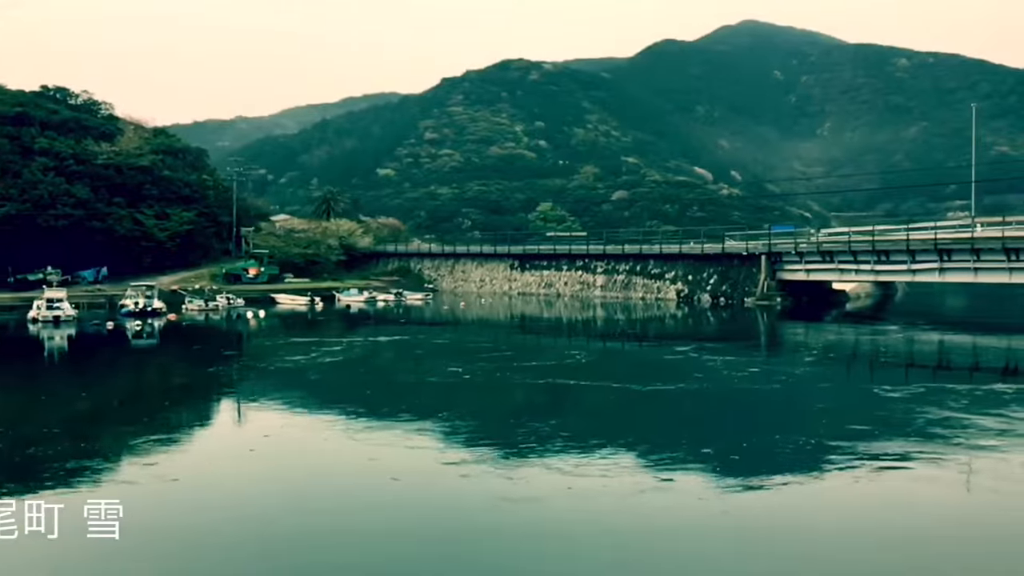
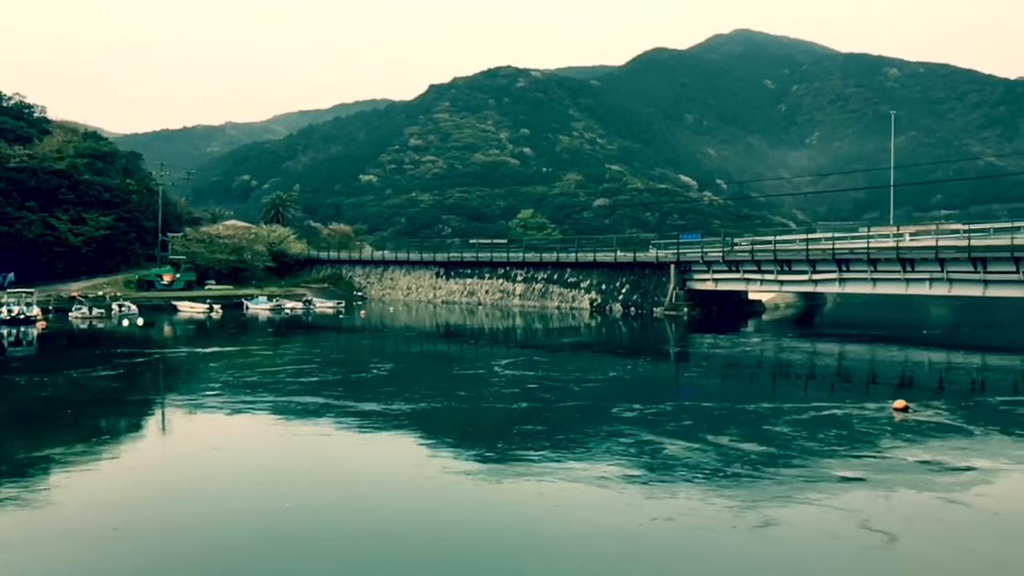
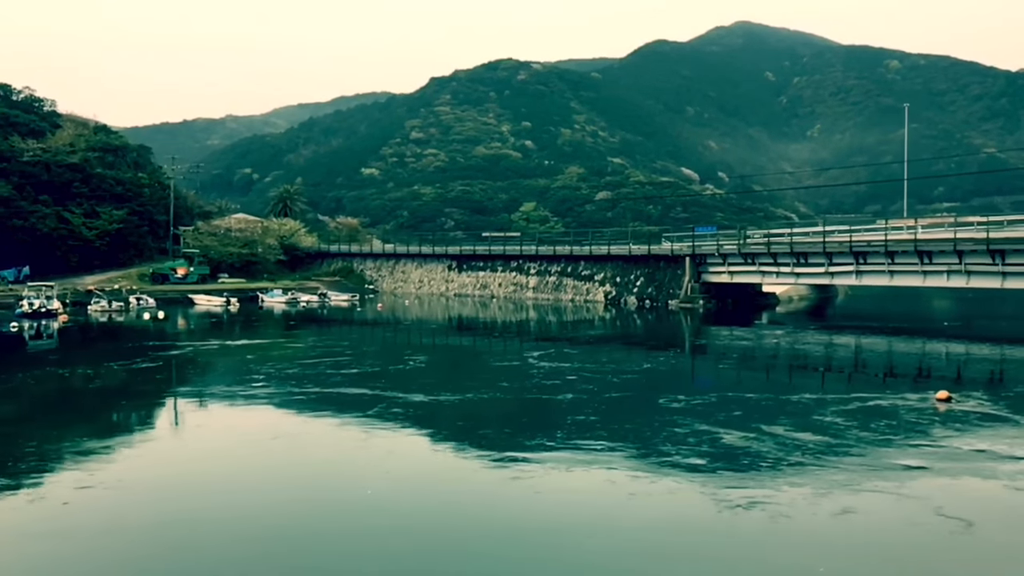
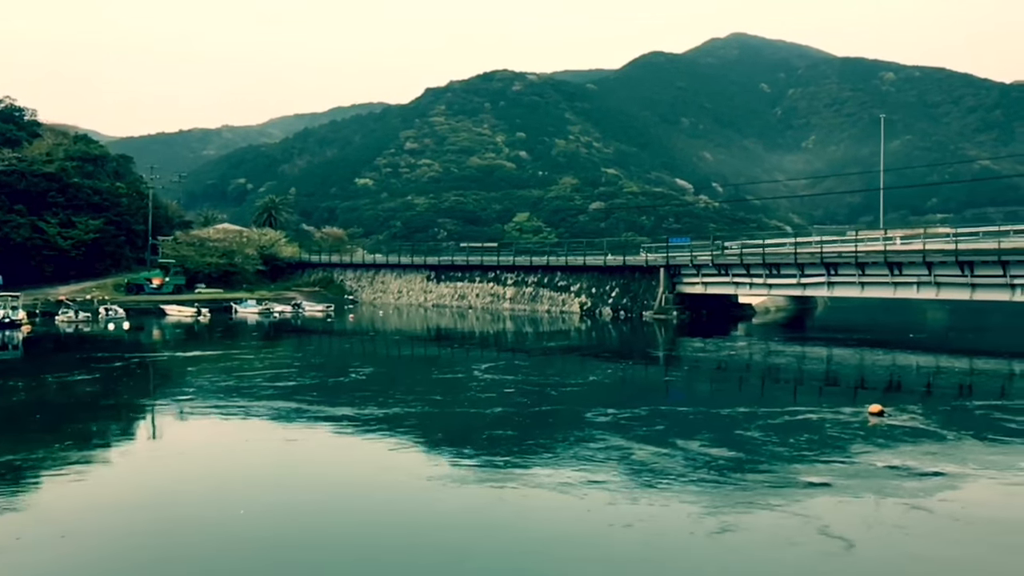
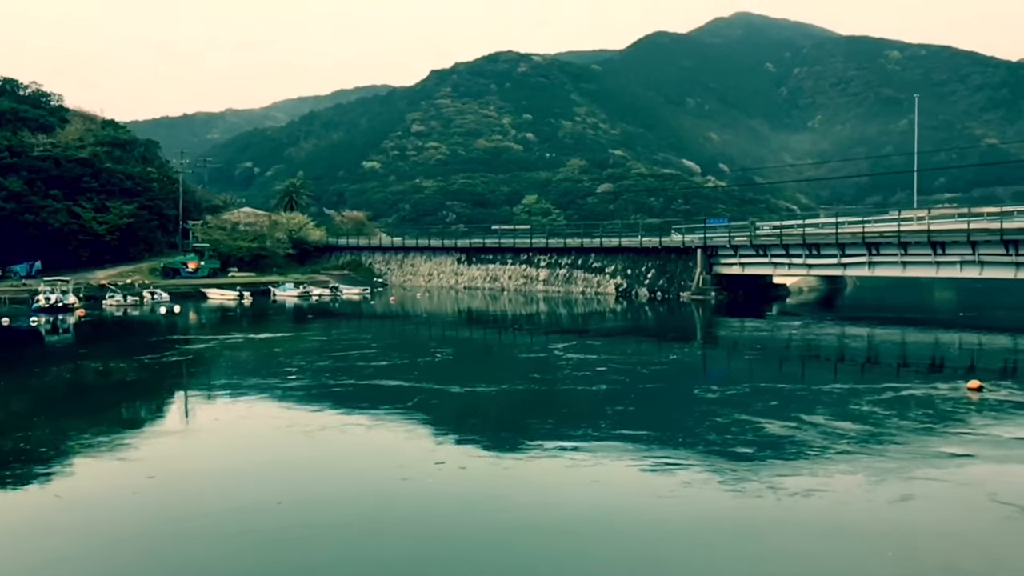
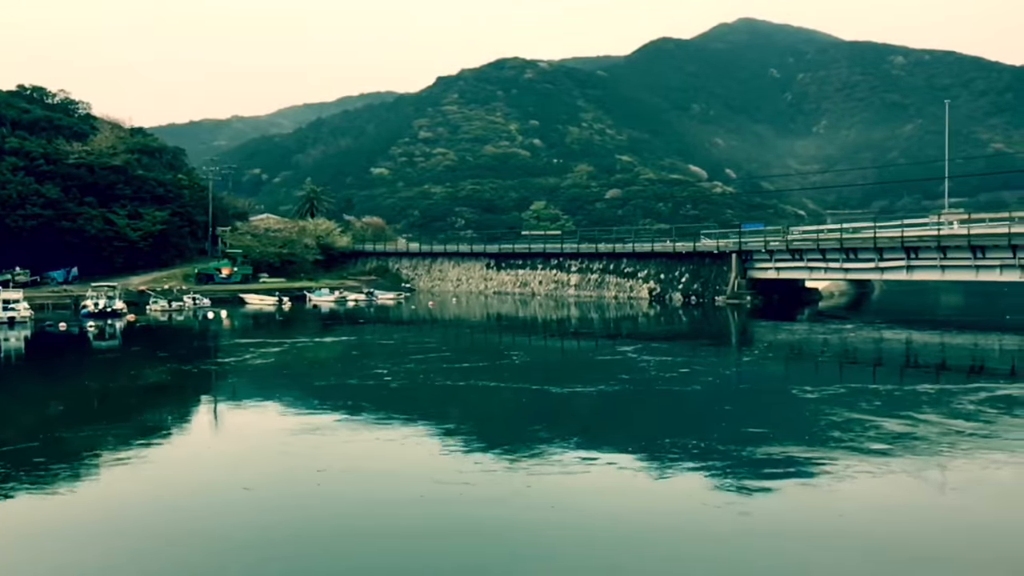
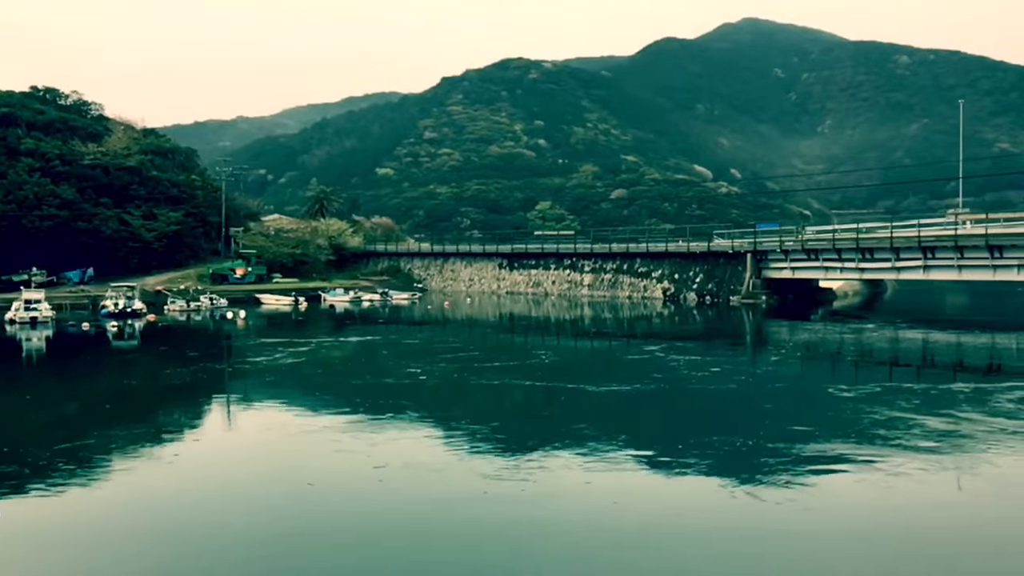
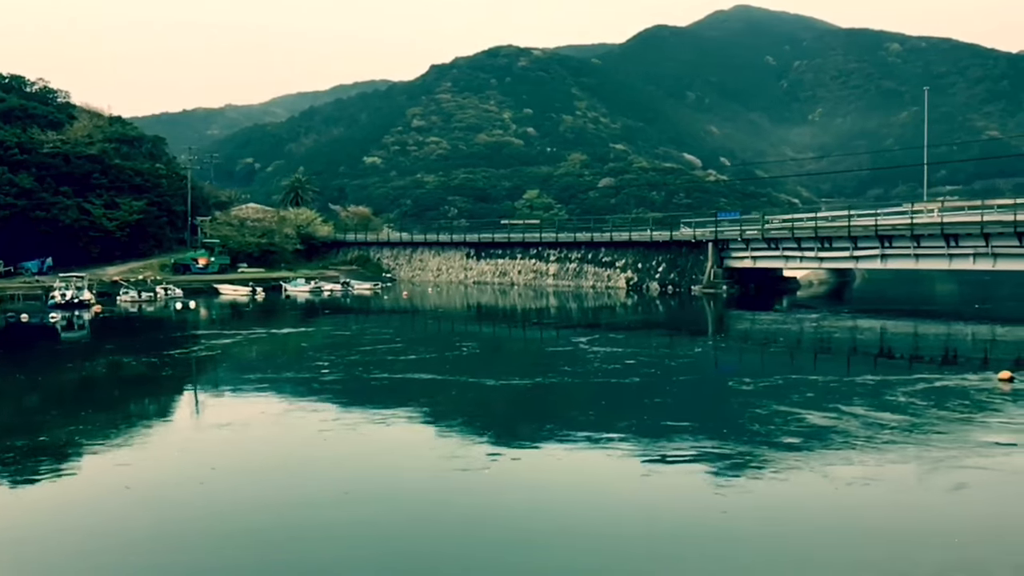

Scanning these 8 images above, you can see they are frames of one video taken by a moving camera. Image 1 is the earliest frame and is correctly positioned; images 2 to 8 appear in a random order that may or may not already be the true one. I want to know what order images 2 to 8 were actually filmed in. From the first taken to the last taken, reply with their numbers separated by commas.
7, 6, 8, 5, 3, 2, 4
